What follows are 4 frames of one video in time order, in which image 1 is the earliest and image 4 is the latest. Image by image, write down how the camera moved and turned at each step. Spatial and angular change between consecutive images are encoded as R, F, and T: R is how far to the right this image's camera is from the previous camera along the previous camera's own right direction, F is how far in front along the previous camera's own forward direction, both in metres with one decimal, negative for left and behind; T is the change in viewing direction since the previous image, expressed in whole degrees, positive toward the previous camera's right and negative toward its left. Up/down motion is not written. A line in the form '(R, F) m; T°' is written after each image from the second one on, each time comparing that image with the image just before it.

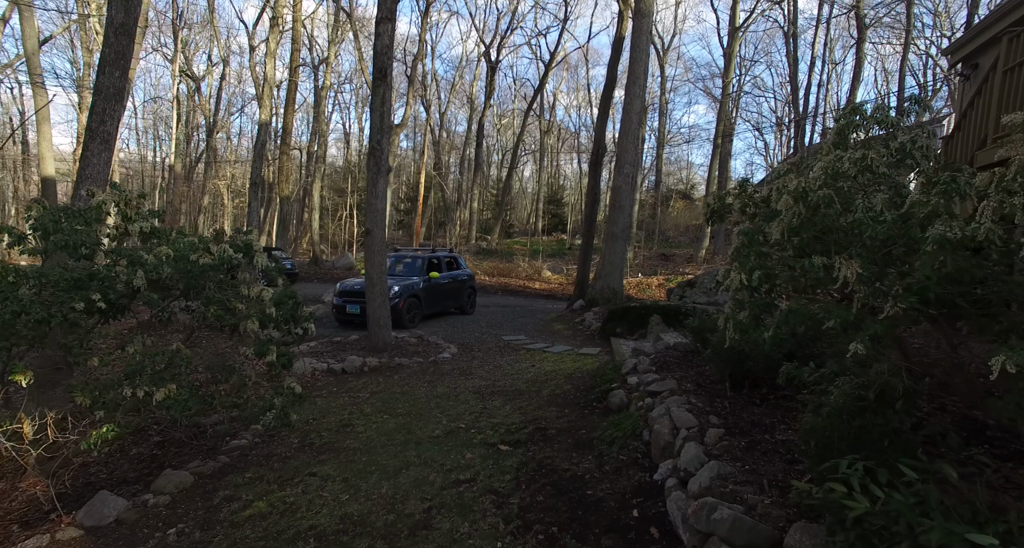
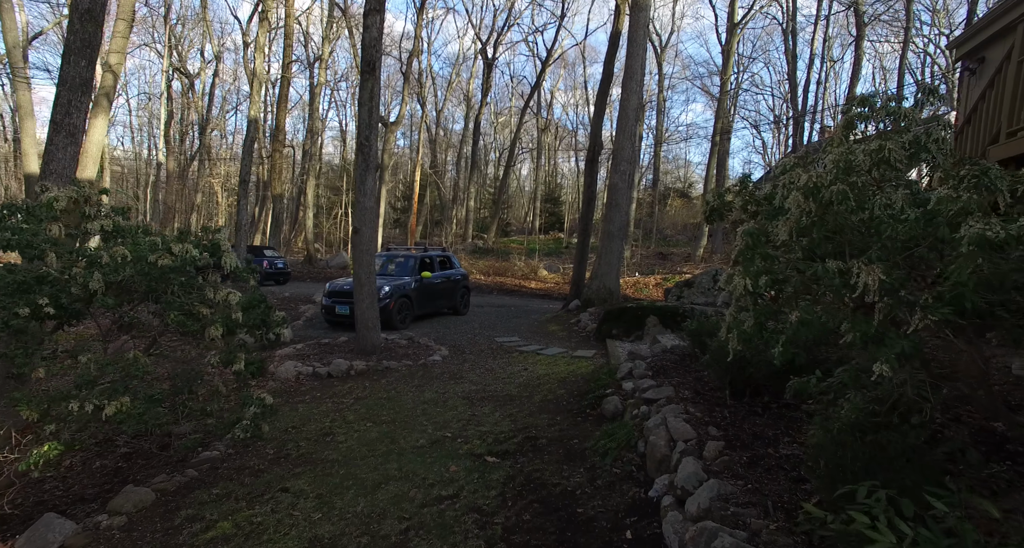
(+0.1, +0.3) m; 0°
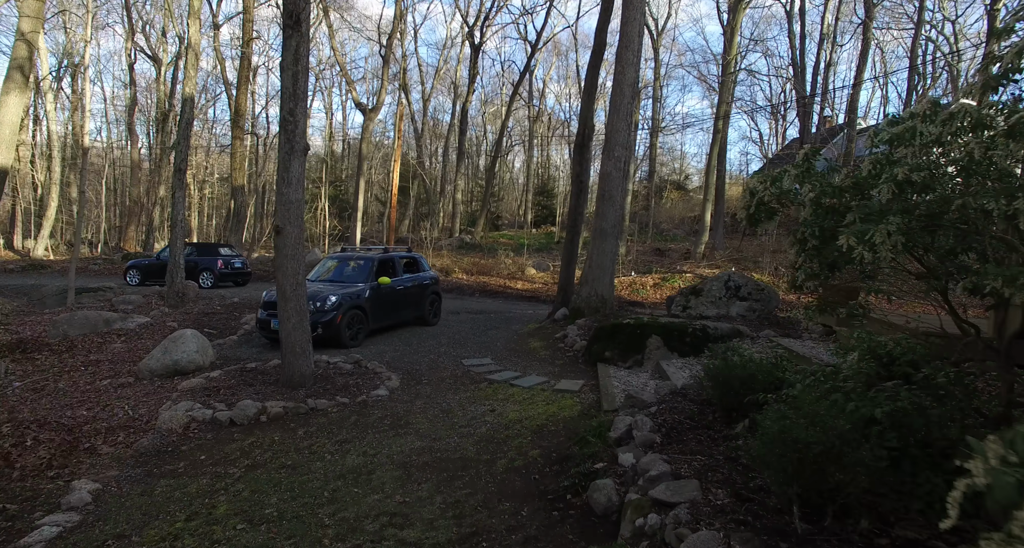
(+0.3, +1.8) m; +1°
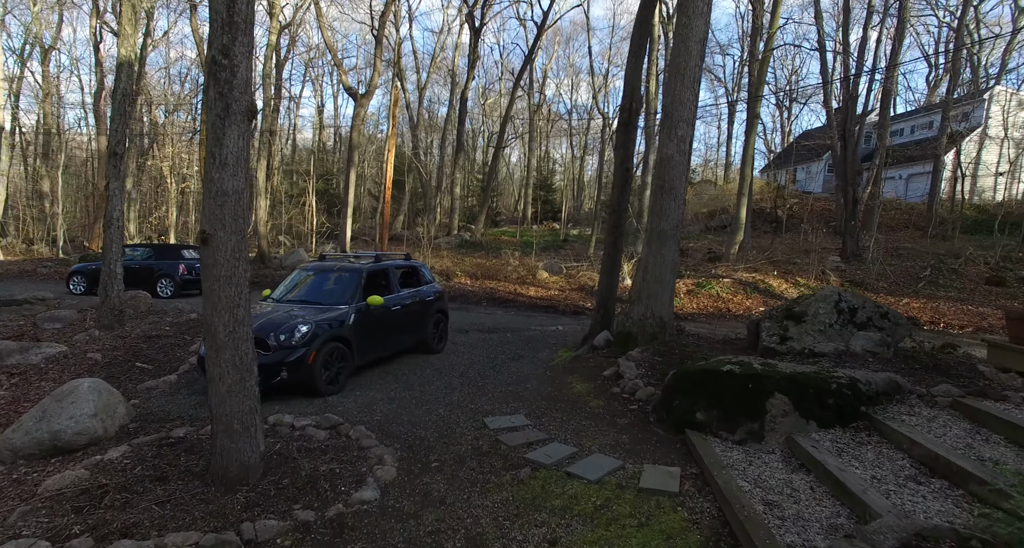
(-0.5, +2.5) m; +1°
